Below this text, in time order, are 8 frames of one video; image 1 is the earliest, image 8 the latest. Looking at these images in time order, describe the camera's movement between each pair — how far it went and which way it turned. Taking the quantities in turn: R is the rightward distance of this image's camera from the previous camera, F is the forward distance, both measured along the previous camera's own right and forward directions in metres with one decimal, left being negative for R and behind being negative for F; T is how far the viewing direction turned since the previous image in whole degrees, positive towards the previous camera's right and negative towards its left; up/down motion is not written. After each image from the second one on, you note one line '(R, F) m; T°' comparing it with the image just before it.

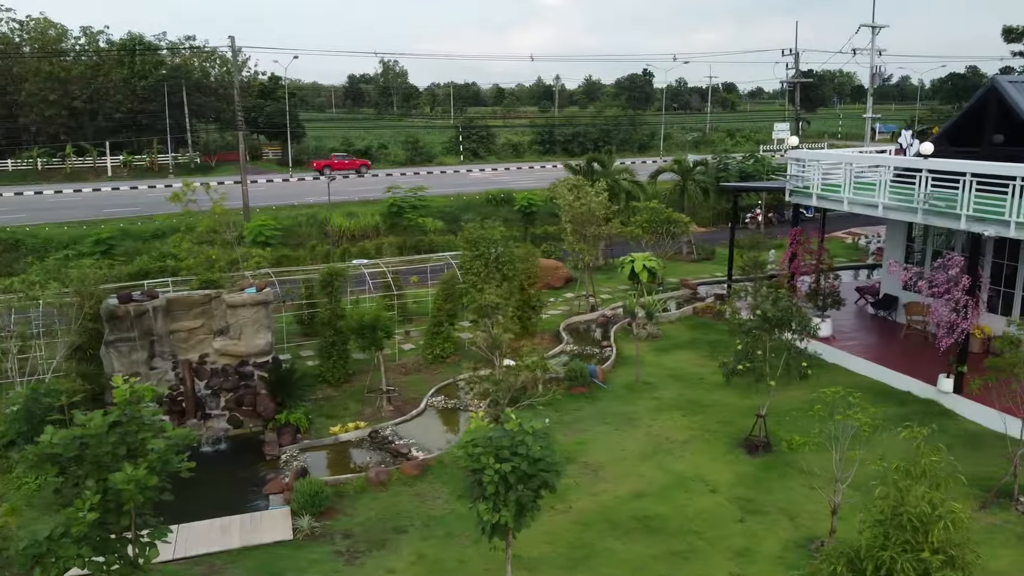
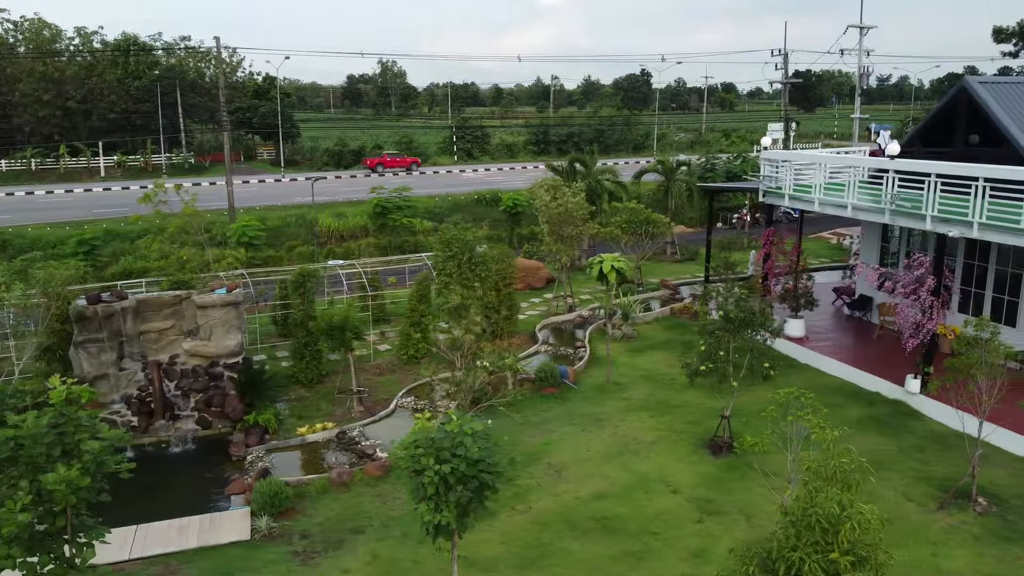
(+0.5, 0.0) m; 0°
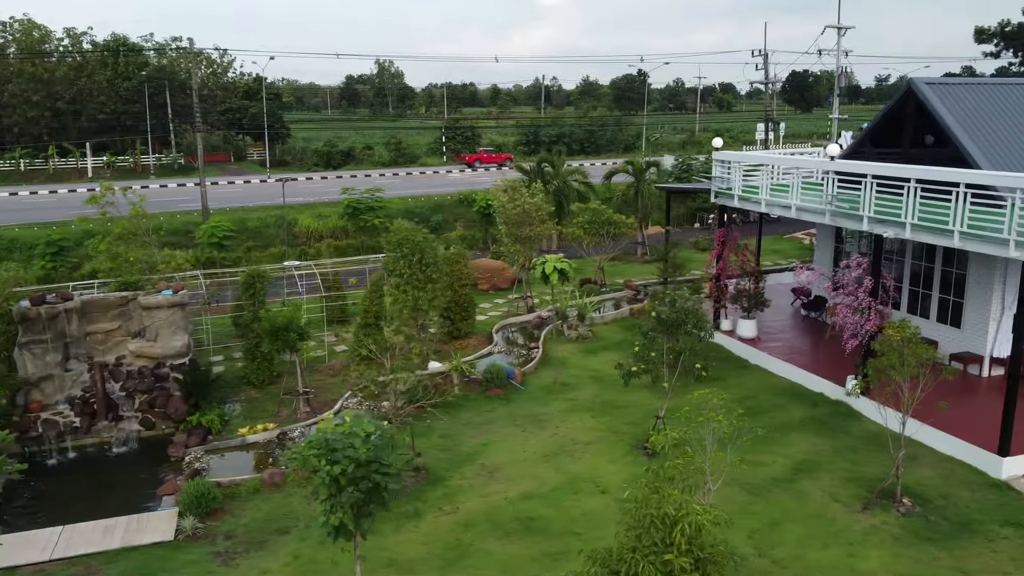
(+0.9, 0.0) m; 0°
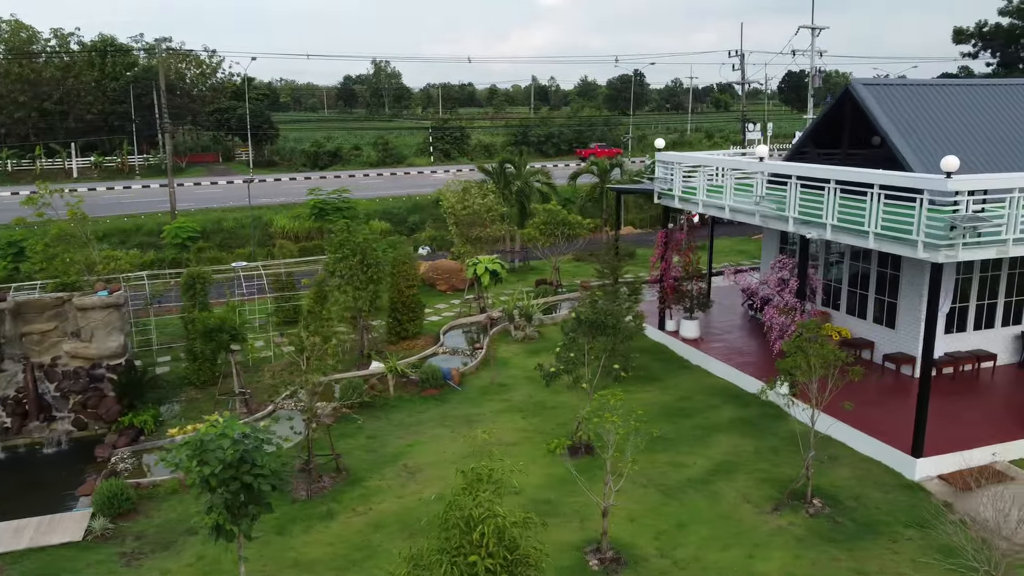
(+1.1, 0.0) m; 0°
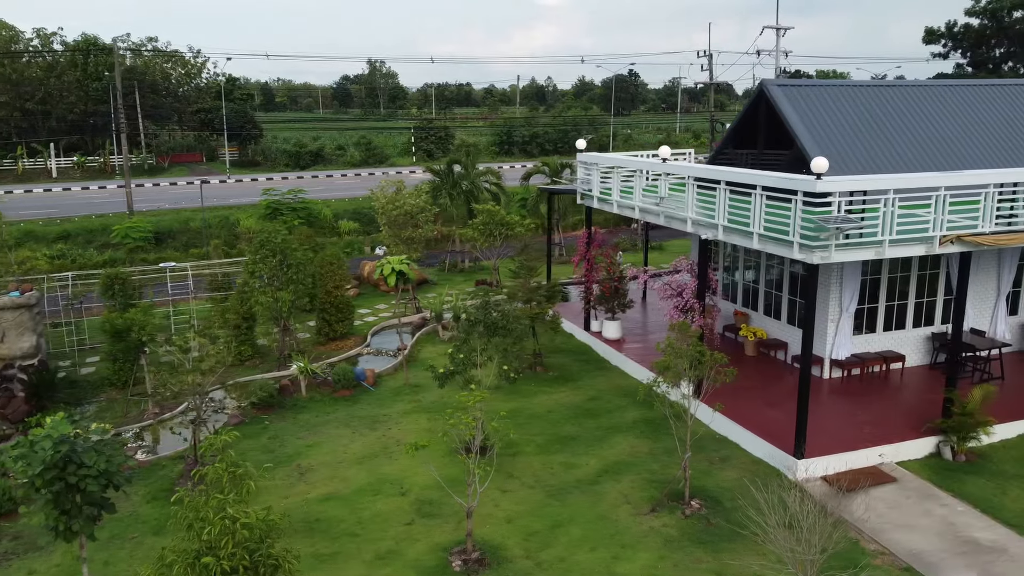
(+1.5, 0.0) m; 0°
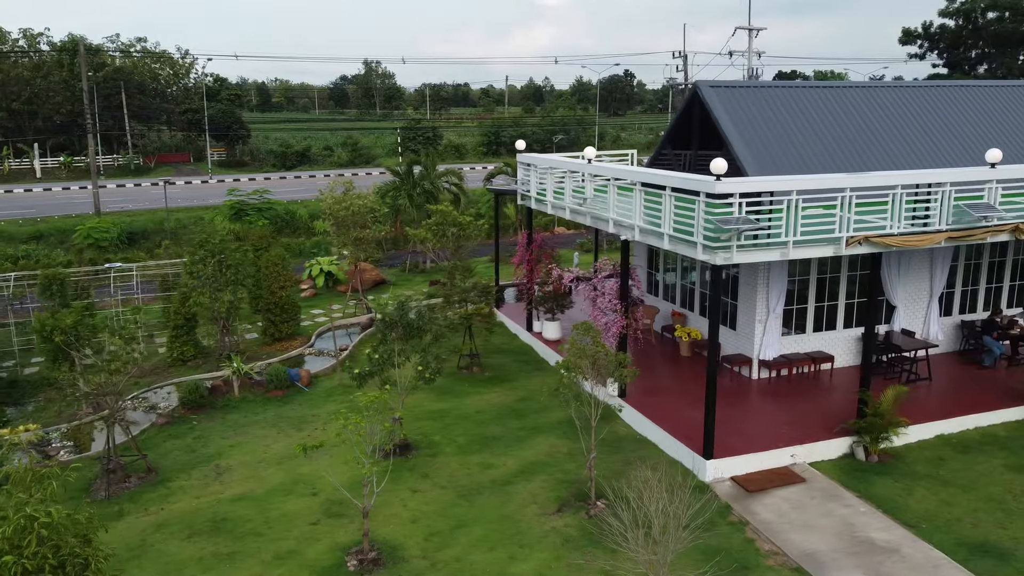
(+1.1, 0.0) m; 0°
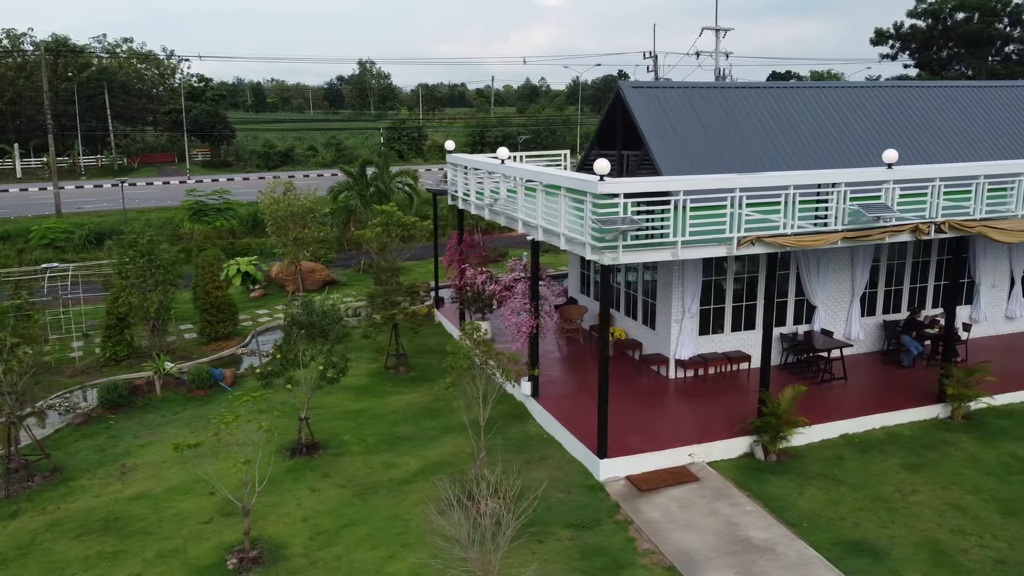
(+1.3, 0.0) m; 0°
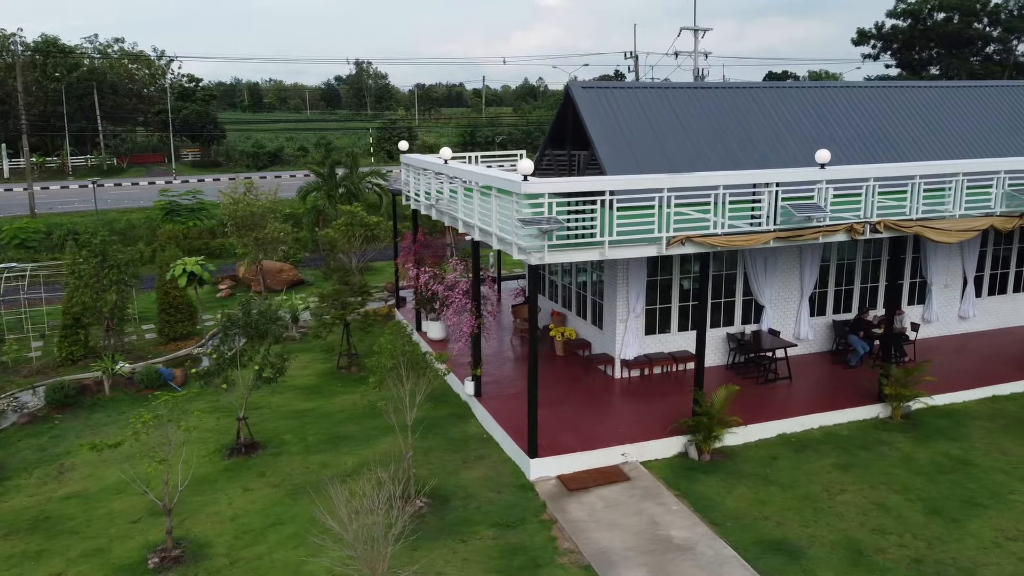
(+0.9, 0.0) m; 0°
